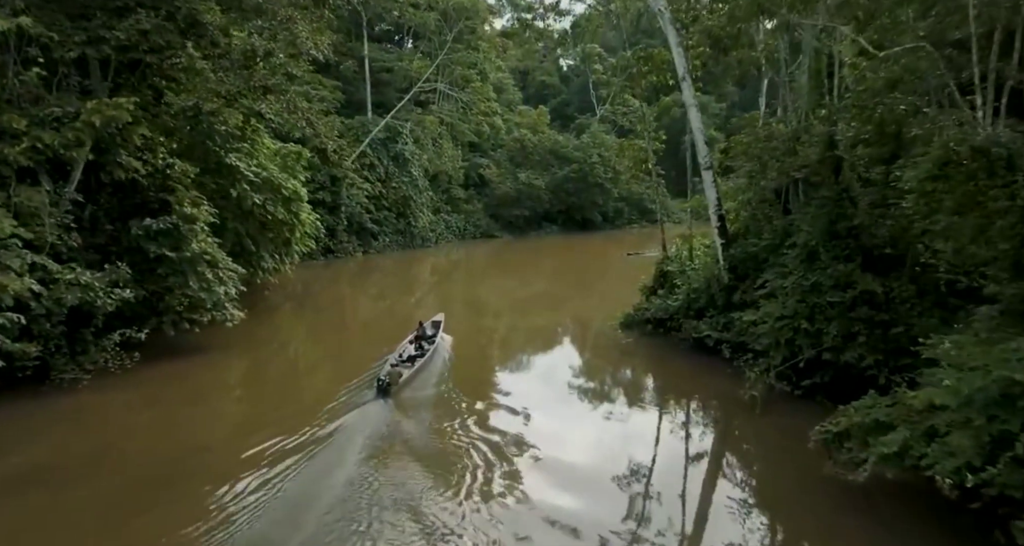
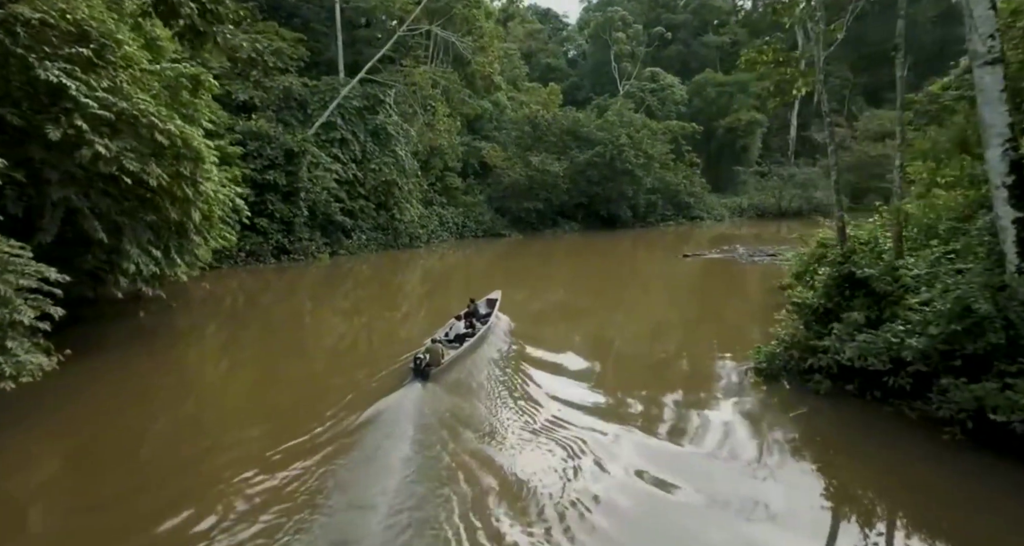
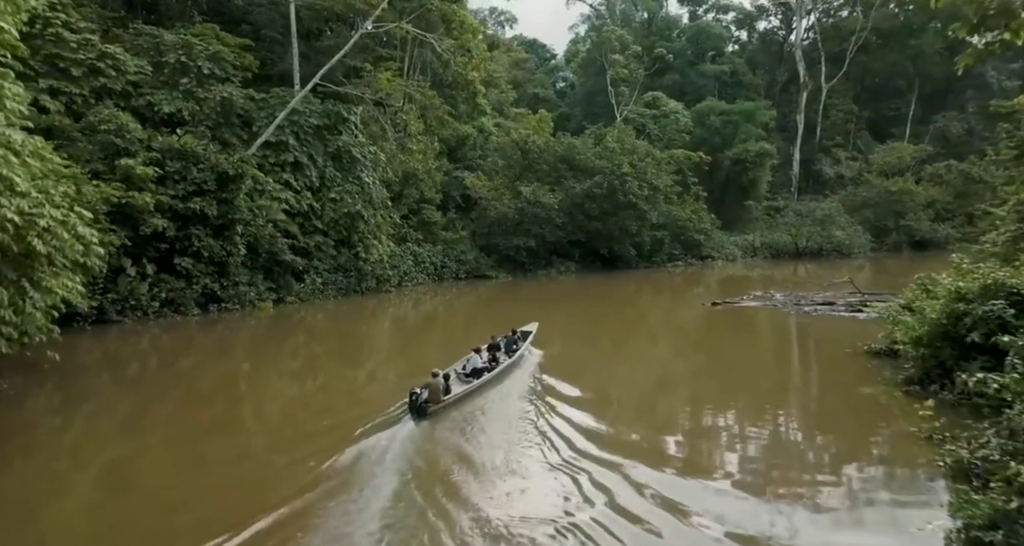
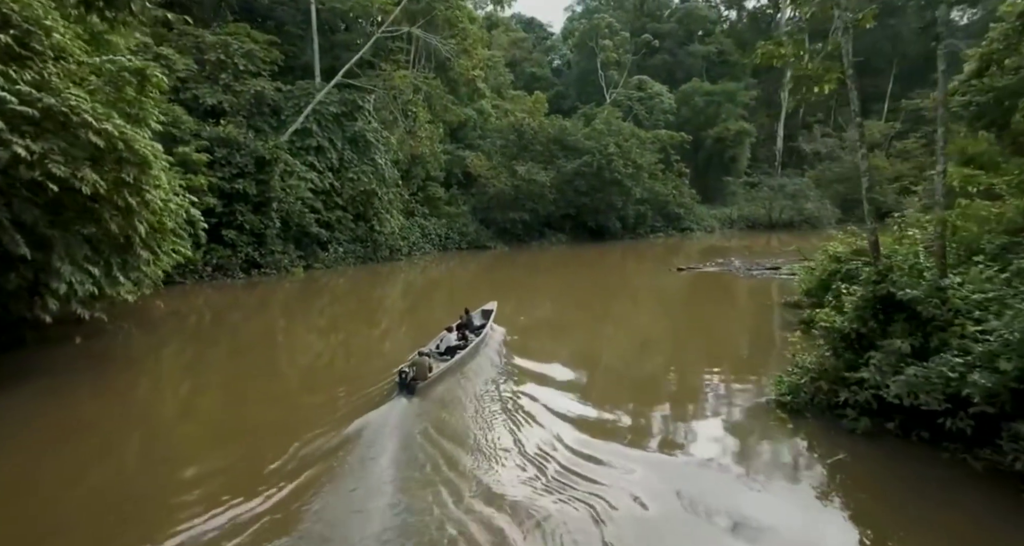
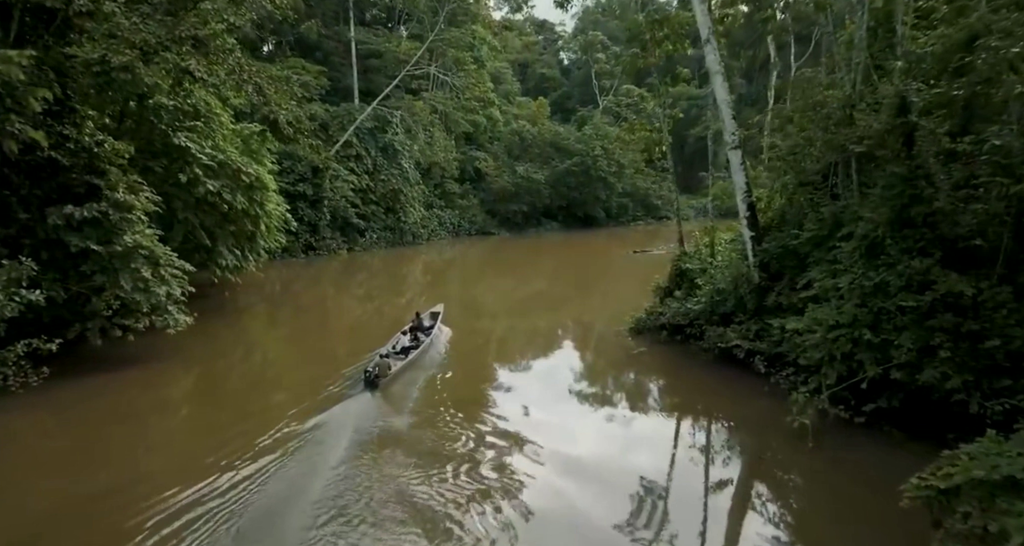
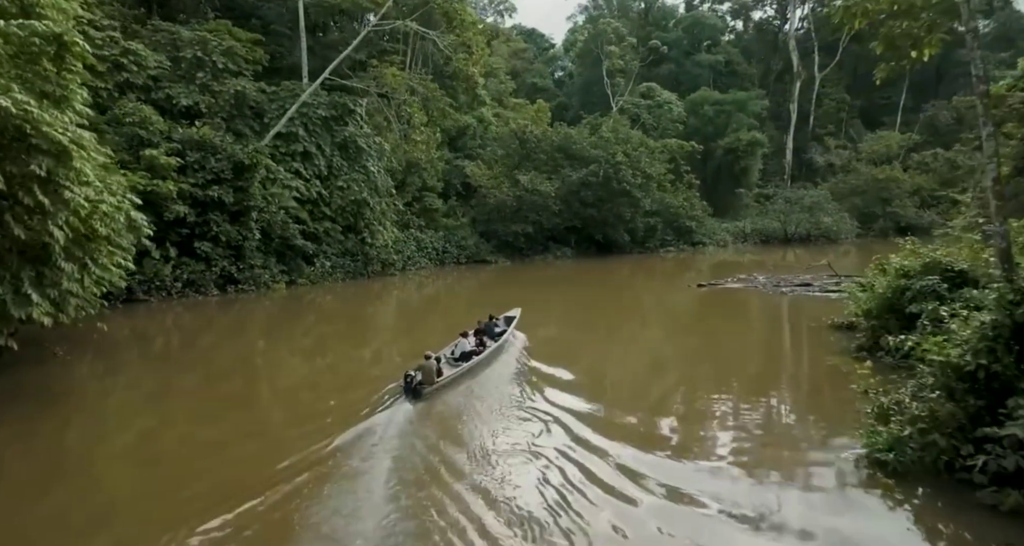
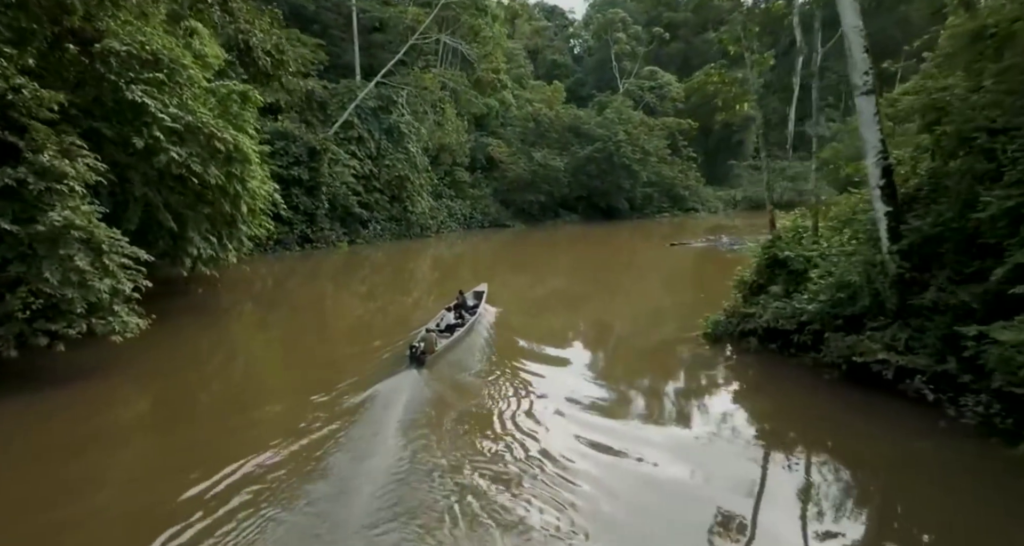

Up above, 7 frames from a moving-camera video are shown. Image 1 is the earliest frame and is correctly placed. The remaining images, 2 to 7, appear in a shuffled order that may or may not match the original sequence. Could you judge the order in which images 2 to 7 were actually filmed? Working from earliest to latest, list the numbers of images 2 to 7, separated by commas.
5, 7, 2, 4, 6, 3
